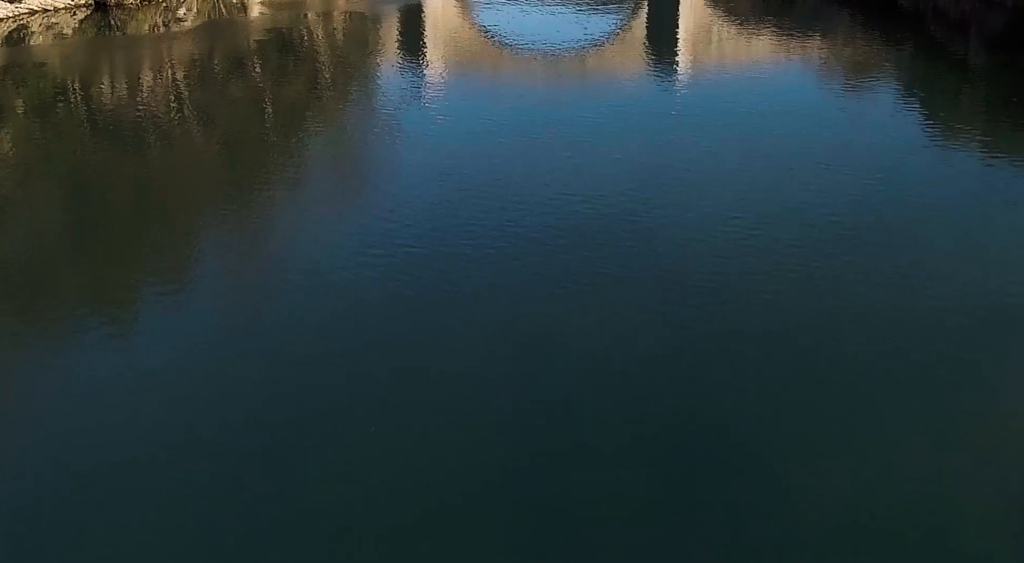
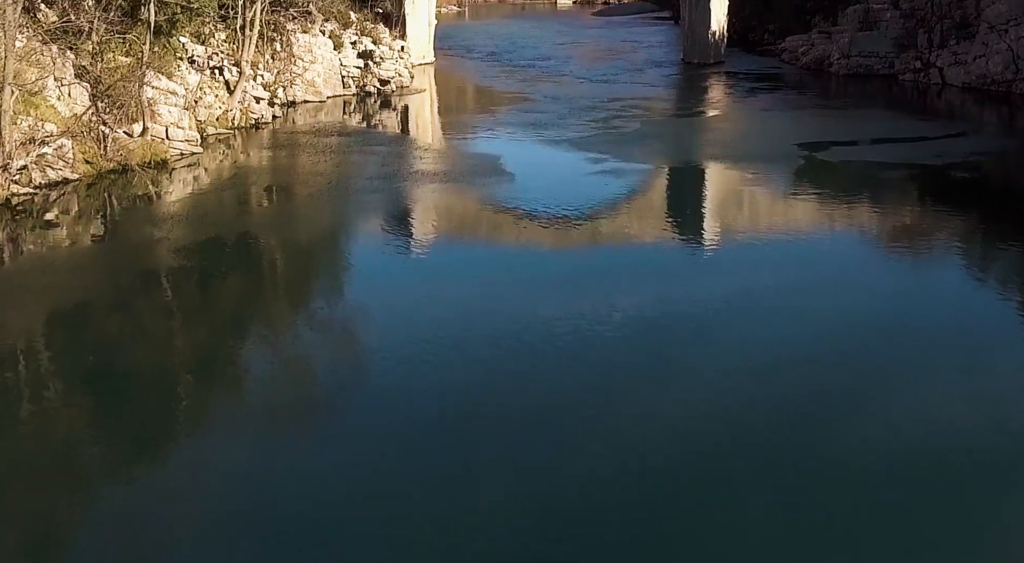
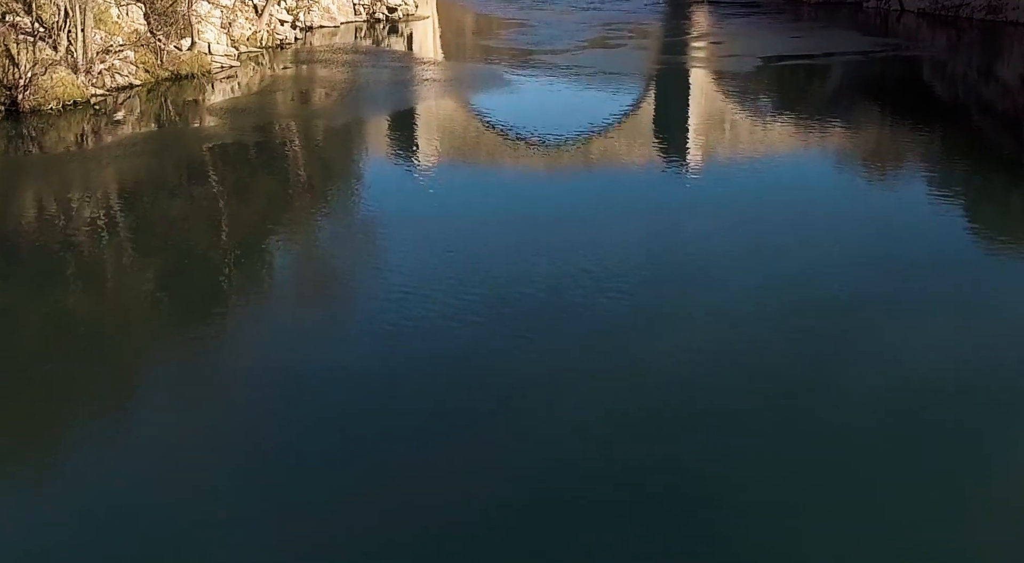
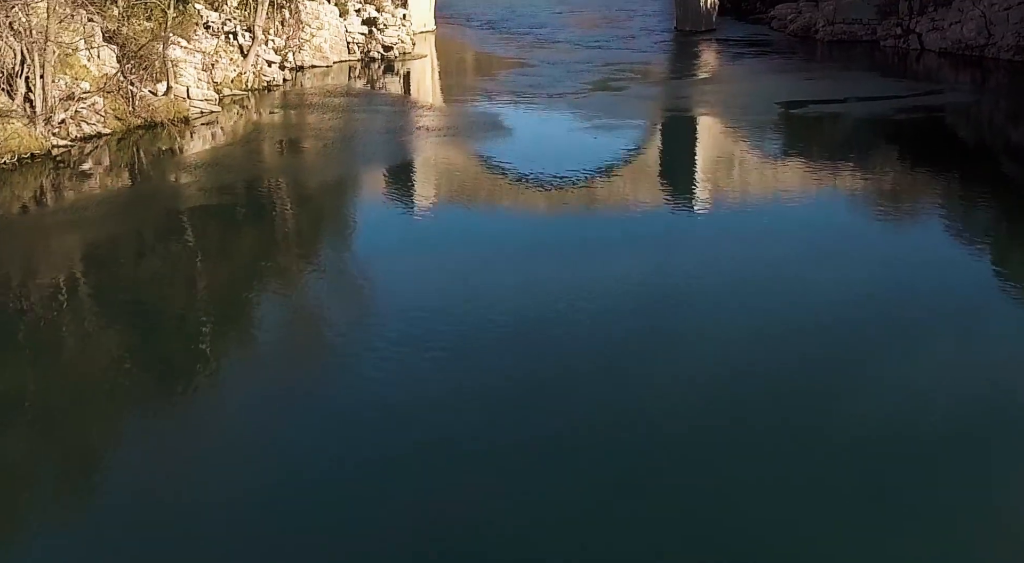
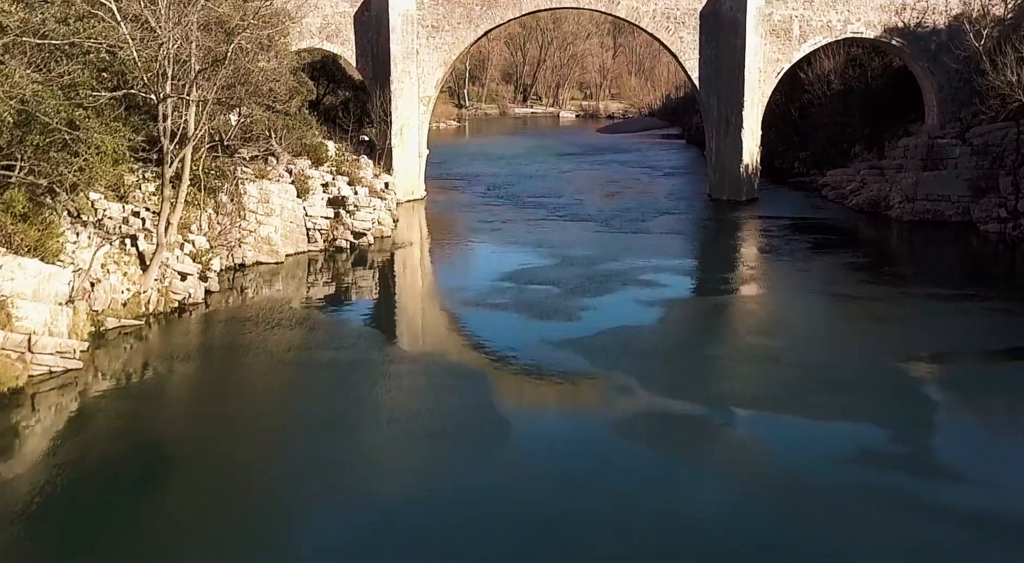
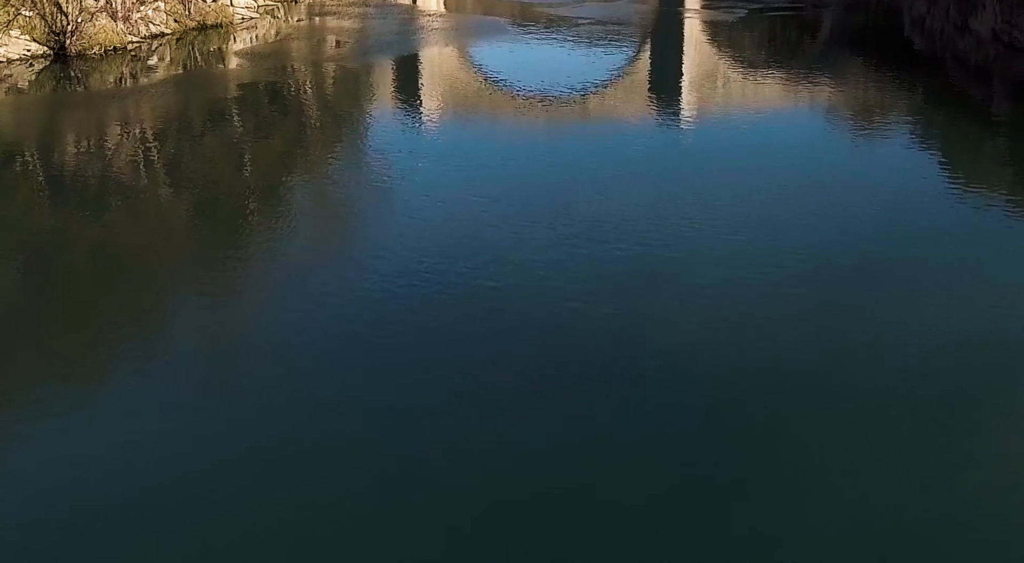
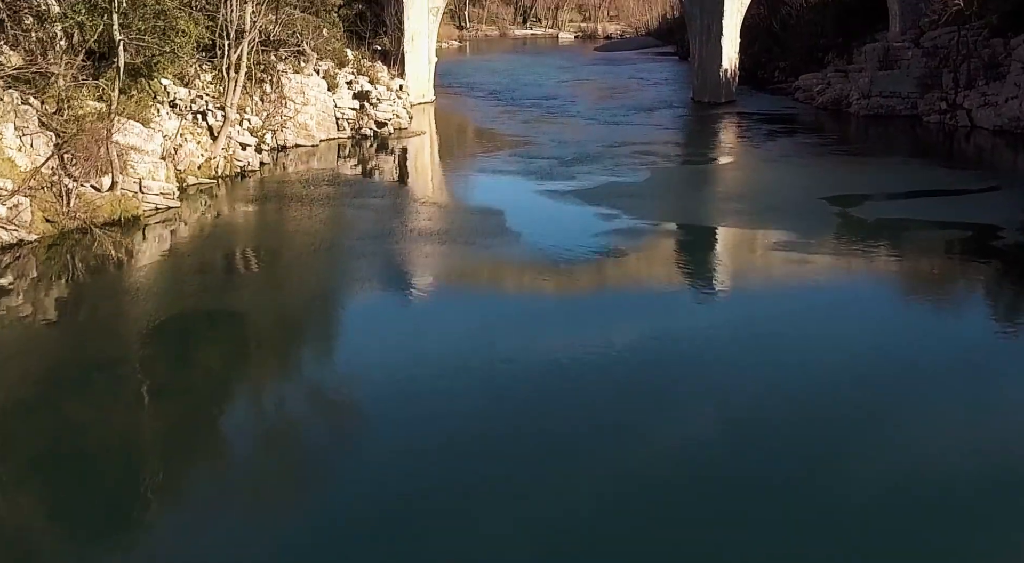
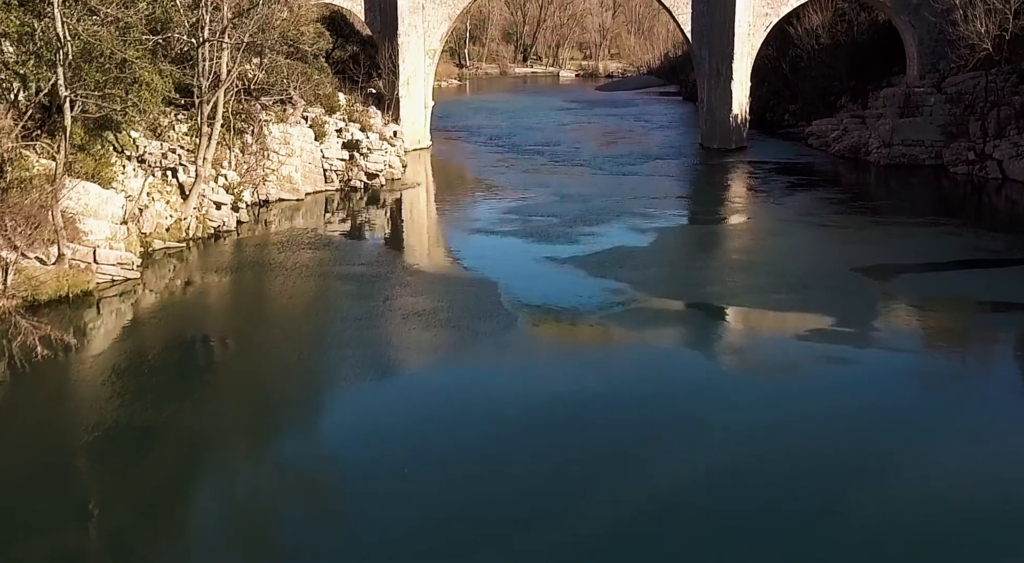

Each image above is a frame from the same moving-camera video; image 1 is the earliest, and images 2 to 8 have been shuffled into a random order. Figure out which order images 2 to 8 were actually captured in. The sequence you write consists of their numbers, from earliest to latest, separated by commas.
6, 3, 4, 2, 7, 8, 5
